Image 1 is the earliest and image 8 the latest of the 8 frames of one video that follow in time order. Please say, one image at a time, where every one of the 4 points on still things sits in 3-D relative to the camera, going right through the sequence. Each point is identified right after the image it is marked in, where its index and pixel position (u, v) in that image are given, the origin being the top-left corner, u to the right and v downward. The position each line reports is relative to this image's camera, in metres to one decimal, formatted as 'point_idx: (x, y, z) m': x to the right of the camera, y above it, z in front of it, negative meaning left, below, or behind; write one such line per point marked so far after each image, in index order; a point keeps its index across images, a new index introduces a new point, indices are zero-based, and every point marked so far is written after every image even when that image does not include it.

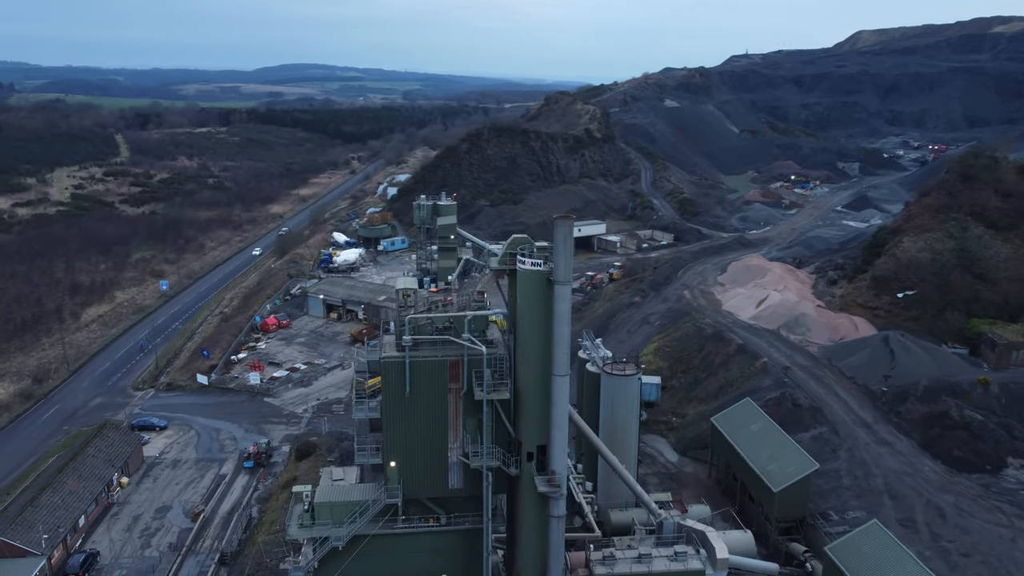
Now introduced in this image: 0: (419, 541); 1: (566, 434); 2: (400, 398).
0: (-1.9, -5.2, +17.2) m
1: (+1.0, -2.8, +16.0) m
2: (-2.2, -2.1, +16.4) m
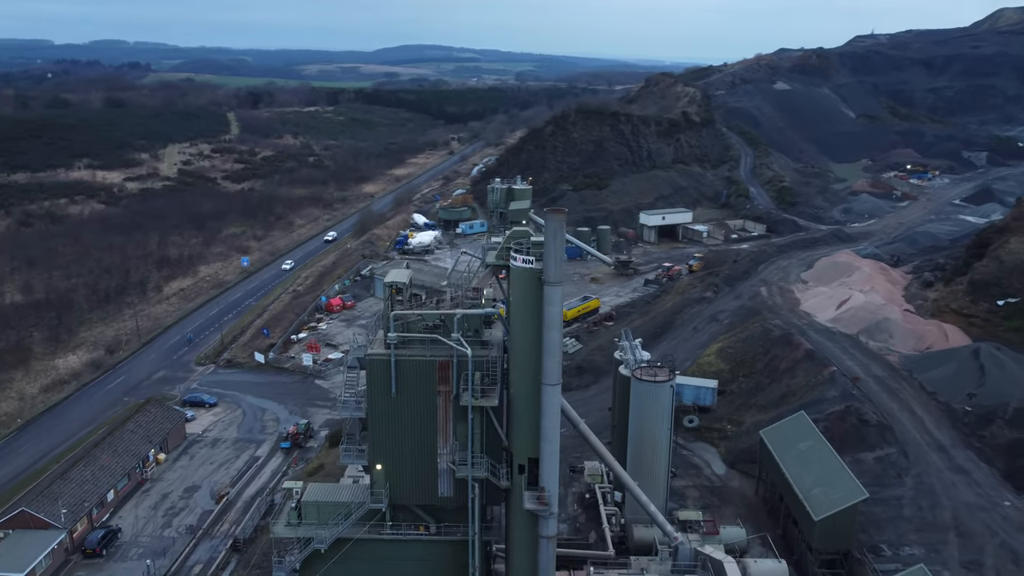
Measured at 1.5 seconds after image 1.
0: (-2.0, -5.1, +16.2) m
1: (+0.8, -2.8, +14.6) m
2: (-2.3, -2.0, +15.4) m
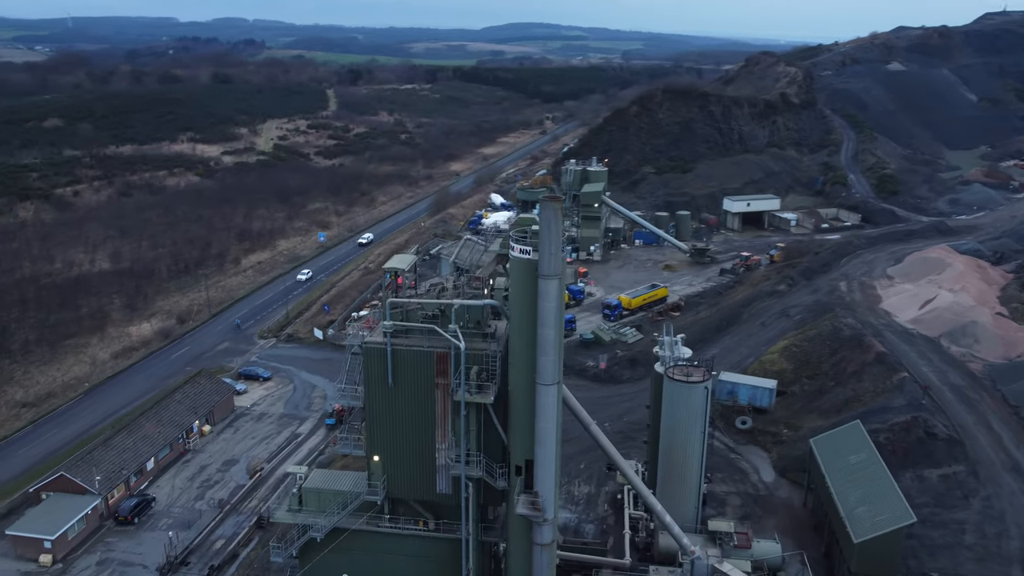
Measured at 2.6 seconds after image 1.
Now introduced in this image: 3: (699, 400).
0: (-2.0, -4.8, +15.7) m
1: (+0.7, -2.7, +13.7) m
2: (-2.3, -1.8, +14.8) m
3: (+4.2, -2.5, +18.8) m
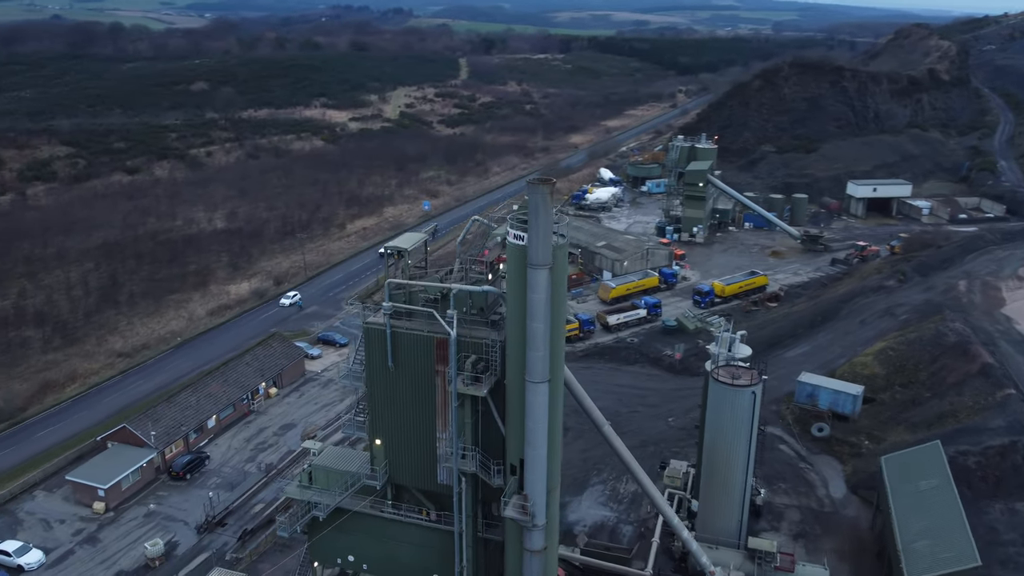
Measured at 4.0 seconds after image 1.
0: (-1.9, -4.4, +15.2) m
1: (+0.5, -2.5, +12.7) m
2: (-2.2, -1.4, +14.3) m
3: (+4.8, -2.4, +17.2) m
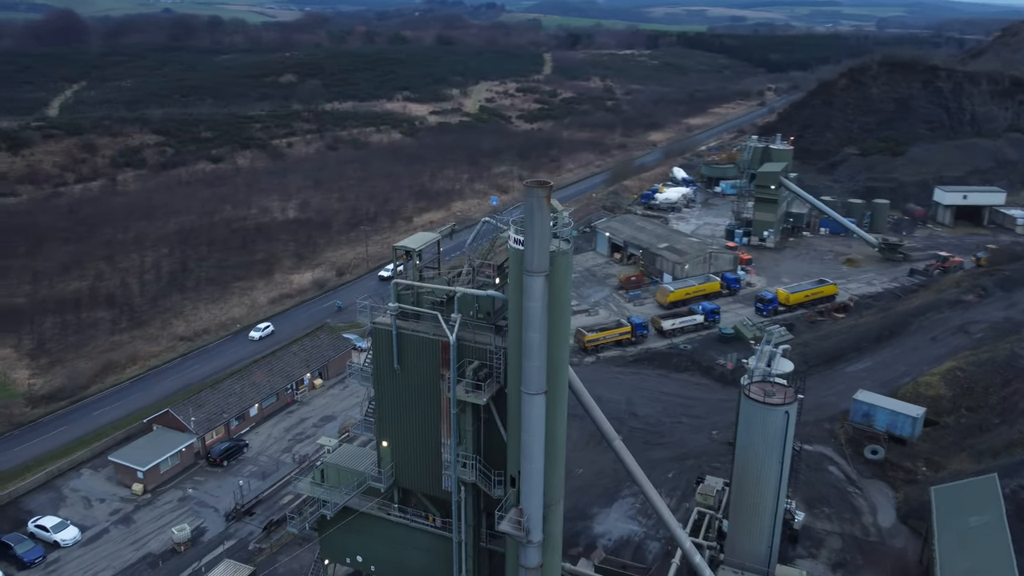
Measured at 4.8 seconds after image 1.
0: (-1.8, -4.4, +15.0) m
1: (+0.4, -2.6, +12.2) m
2: (-2.0, -1.4, +14.0) m
3: (+5.2, -2.6, +16.3) m
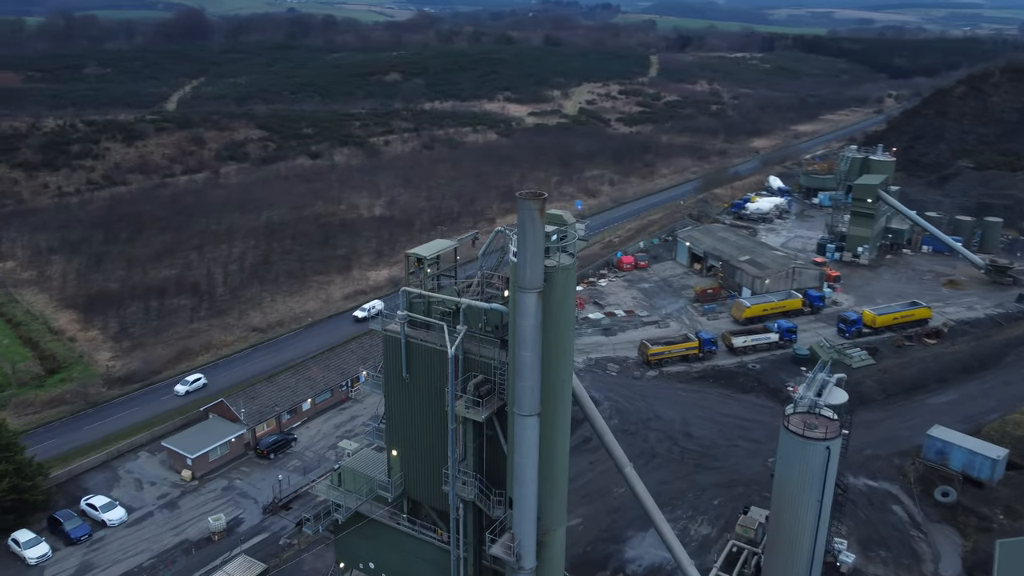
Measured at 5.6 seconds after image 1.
0: (-1.6, -4.6, +14.7) m
1: (+0.3, -2.8, +11.6) m
2: (-1.8, -1.5, +13.8) m
3: (+5.5, -3.1, +15.1) m
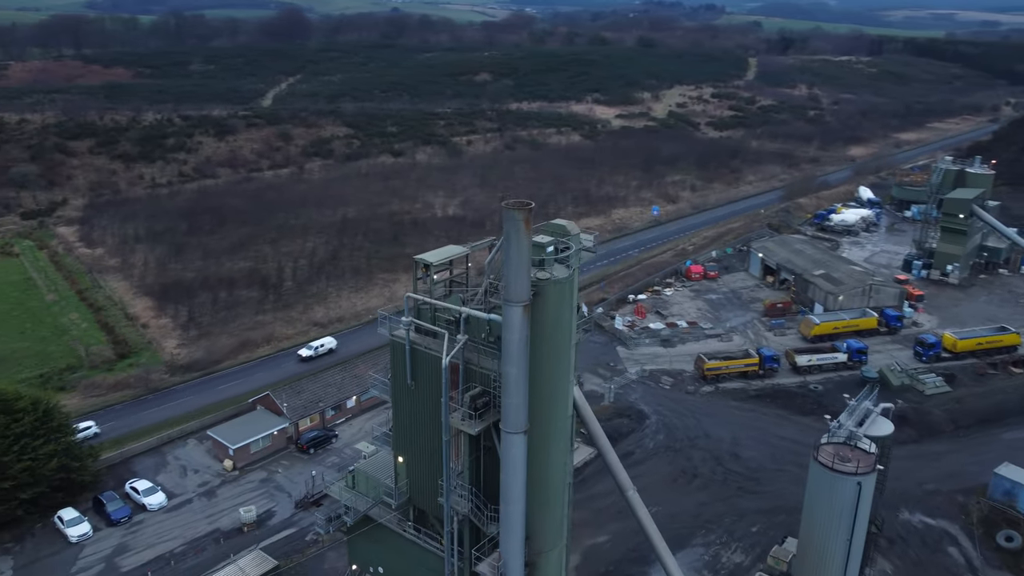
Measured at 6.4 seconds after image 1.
0: (-1.5, -4.7, +14.4) m
1: (+0.1, -3.0, +11.2) m
2: (-1.7, -1.6, +13.6) m
3: (+5.6, -3.5, +14.1) m
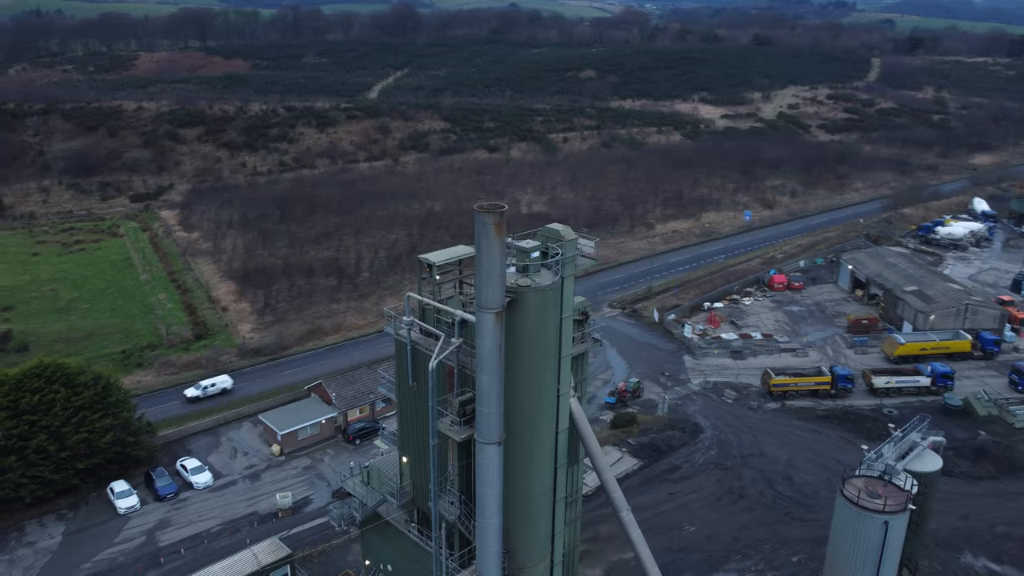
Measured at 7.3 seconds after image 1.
0: (-1.5, -4.7, +14.3) m
1: (-0.2, -3.1, +10.9) m
2: (-1.7, -1.6, +13.4) m
3: (+5.6, -3.8, +13.0) m
